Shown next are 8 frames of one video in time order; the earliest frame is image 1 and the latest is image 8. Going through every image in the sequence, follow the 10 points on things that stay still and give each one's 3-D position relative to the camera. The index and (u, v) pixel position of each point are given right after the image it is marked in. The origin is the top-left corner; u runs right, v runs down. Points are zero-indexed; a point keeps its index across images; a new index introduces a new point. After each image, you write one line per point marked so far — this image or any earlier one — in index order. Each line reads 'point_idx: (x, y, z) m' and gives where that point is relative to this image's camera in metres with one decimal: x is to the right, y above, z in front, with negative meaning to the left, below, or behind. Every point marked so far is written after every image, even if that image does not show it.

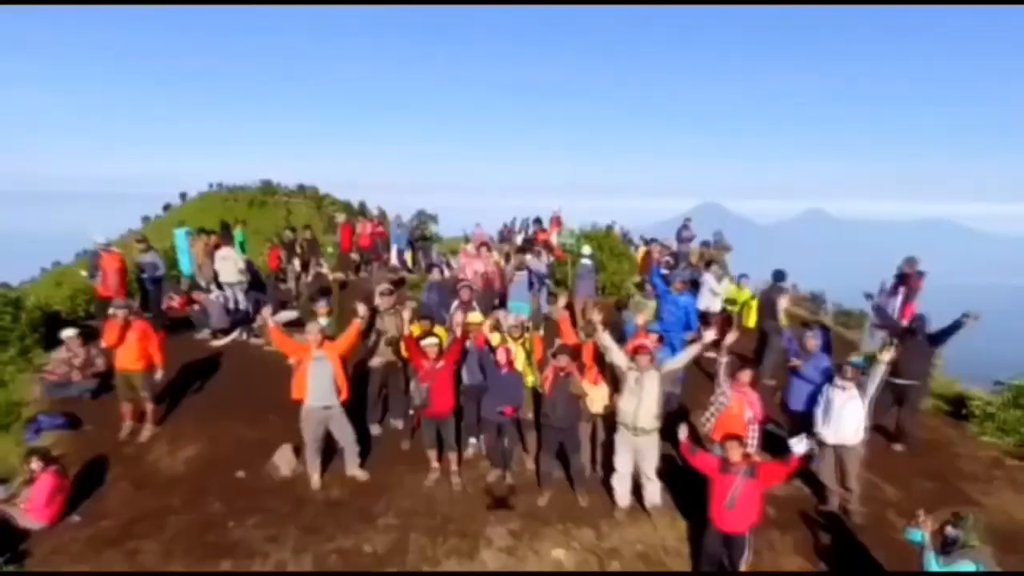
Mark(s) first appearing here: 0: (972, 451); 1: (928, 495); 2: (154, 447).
0: (+7.3, -2.5, +15.4) m
1: (+5.8, -2.8, +13.2) m
2: (-4.8, -2.1, +12.7) m
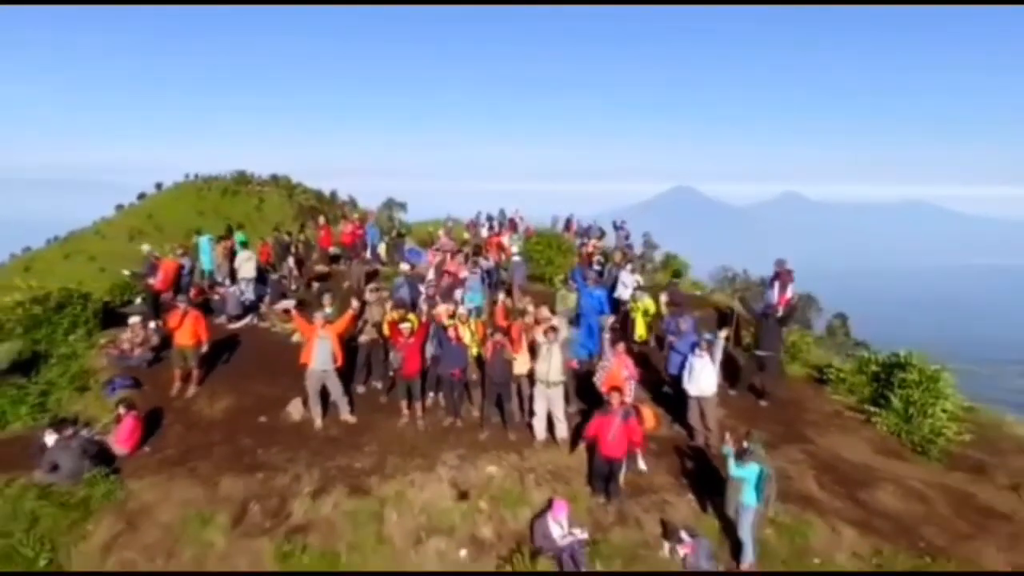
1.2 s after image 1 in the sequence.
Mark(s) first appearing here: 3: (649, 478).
0: (+6.4, -2.3, +19.9) m
1: (+5.0, -2.7, +17.7) m
2: (-5.7, -2.0, +17.0) m
3: (+2.2, -3.0, +15.3) m
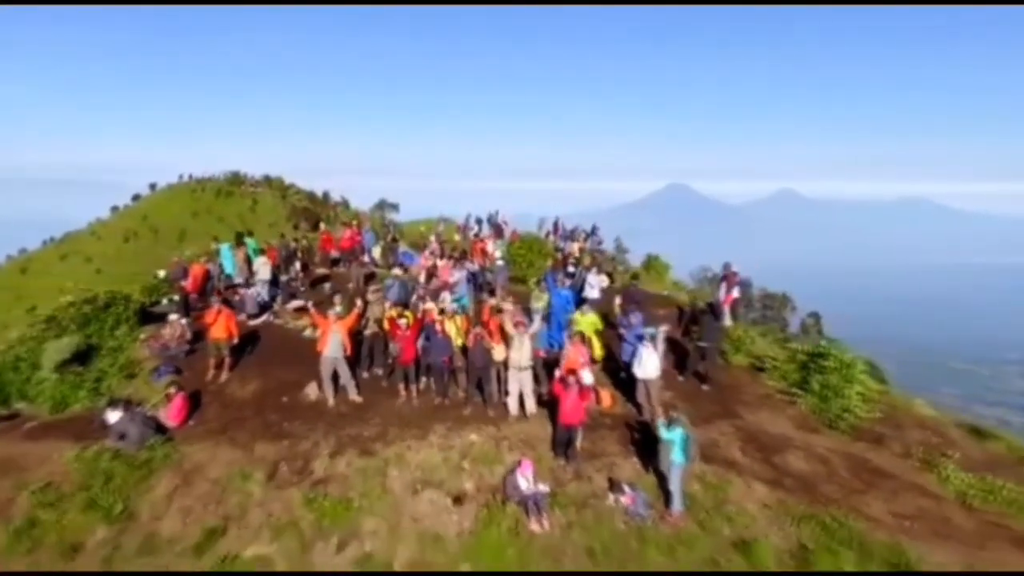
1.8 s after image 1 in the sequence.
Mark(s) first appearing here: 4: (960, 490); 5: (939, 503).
0: (+5.9, -2.4, +23.4) m
1: (+4.5, -2.8, +21.2) m
2: (-6.2, -2.1, +20.4) m
3: (+1.8, -3.1, +18.8) m
4: (+8.9, -4.1, +18.5) m
5: (+8.3, -4.2, +18.0) m
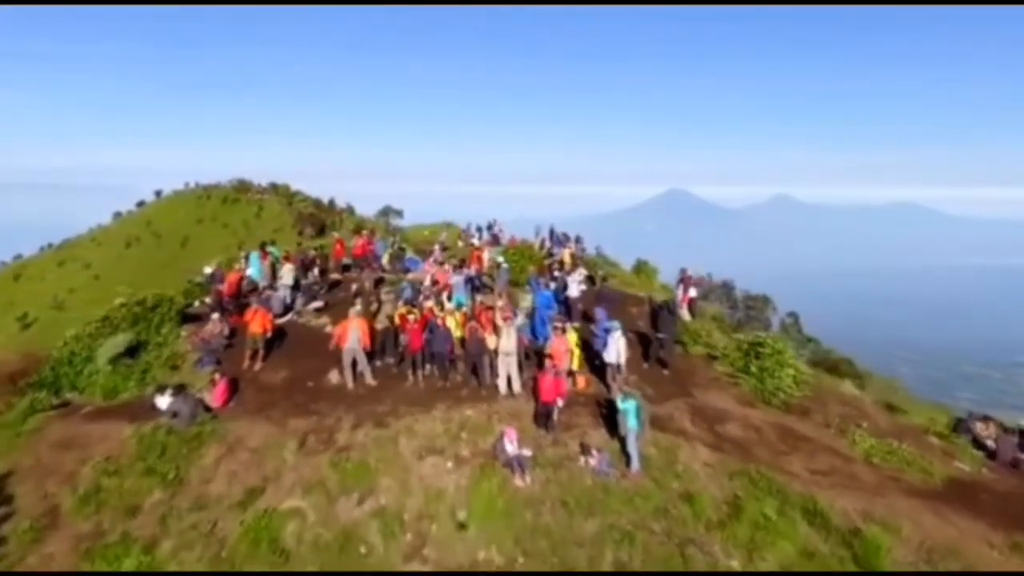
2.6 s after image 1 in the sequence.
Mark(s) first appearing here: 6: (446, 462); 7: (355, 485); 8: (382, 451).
0: (+5.7, -2.4, +27.1) m
1: (+4.2, -2.8, +25.0) m
2: (-6.4, -2.1, +24.1) m
3: (+1.5, -3.1, +22.5) m
4: (+8.6, -4.0, +22.3) m
5: (+8.0, -4.1, +21.7) m
6: (-1.4, -3.7, +19.5) m
7: (-3.2, -4.0, +18.7) m
8: (-2.8, -3.5, +19.7) m
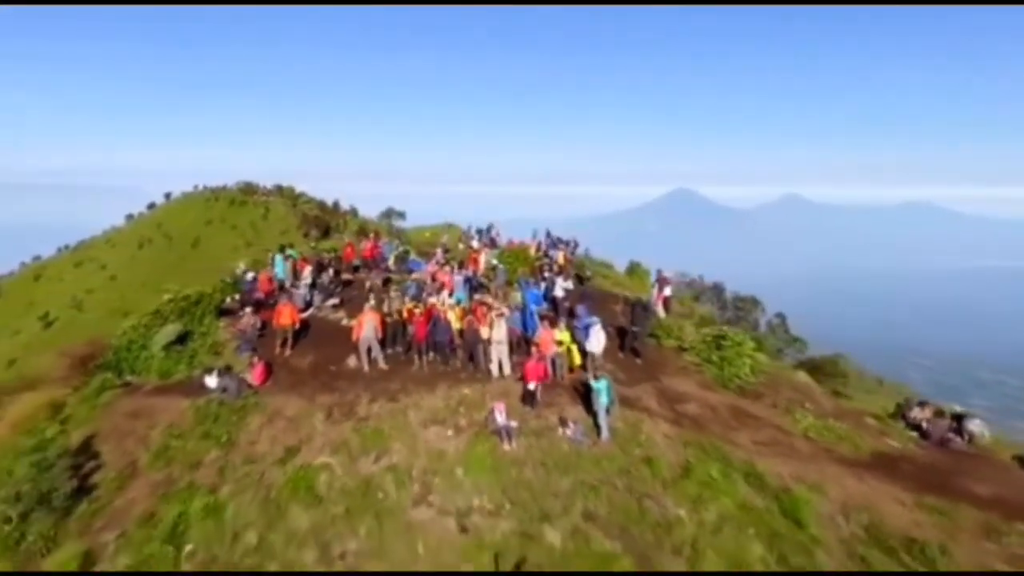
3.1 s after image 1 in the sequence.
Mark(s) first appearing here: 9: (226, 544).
0: (+5.4, -2.4, +31.3) m
1: (+4.0, -2.7, +29.1) m
2: (-6.7, -2.1, +28.3) m
3: (+1.3, -3.0, +26.7) m
4: (+8.3, -4.0, +26.4) m
5: (+7.8, -4.1, +25.8) m
6: (-1.7, -3.6, +23.7) m
7: (-3.5, -3.9, +22.9) m
8: (-3.0, -3.4, +23.9) m
9: (-6.0, -5.4, +20.0) m
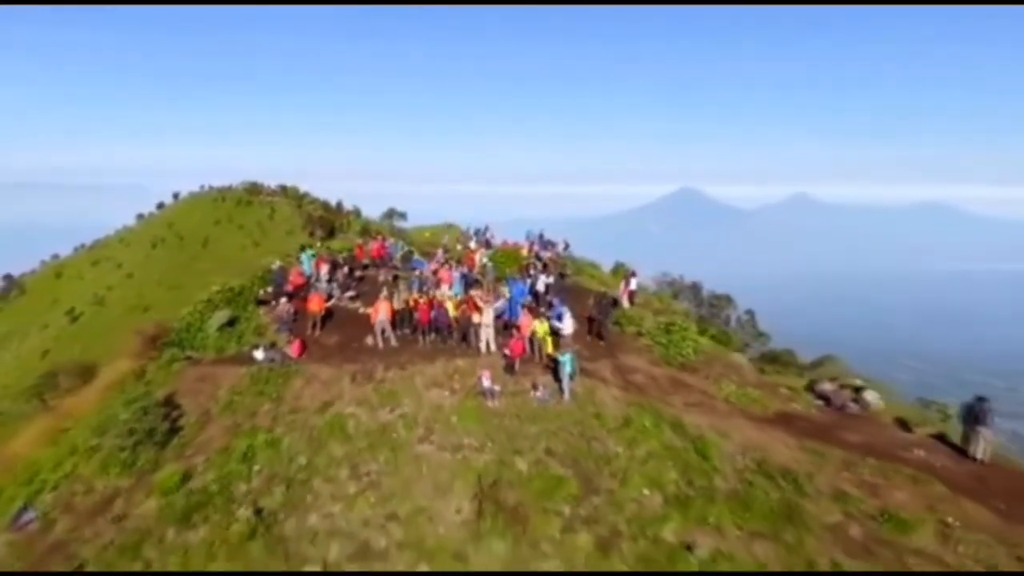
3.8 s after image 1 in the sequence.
0: (+4.8, -2.2, +38.6) m
1: (+3.4, -2.6, +36.5) m
2: (-7.3, -1.8, +35.6) m
3: (+0.7, -2.8, +34.0) m
4: (+7.7, -3.9, +33.7) m
5: (+7.2, -3.9, +33.2) m
6: (-2.3, -3.4, +31.0) m
7: (-4.1, -3.7, +30.2) m
8: (-3.6, -3.2, +31.2) m
9: (-6.7, -5.2, +27.3) m
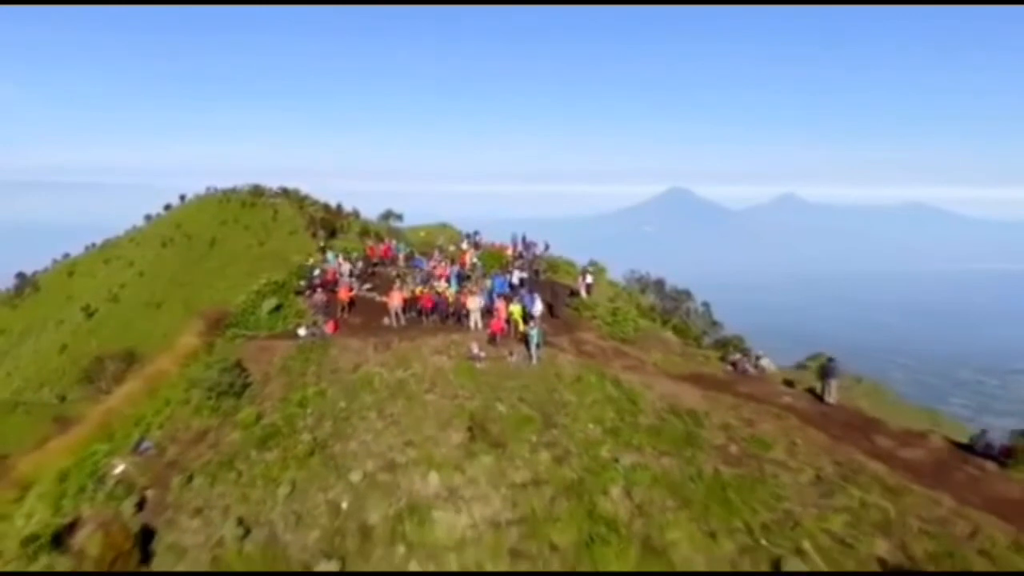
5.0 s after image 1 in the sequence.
0: (+4.0, -1.8, +49.3) m
1: (+2.6, -2.2, +47.1) m
2: (-8.1, -1.5, +46.2) m
3: (-0.1, -2.5, +44.6) m
4: (+7.0, -3.5, +44.4) m
5: (+6.4, -3.6, +43.8) m
6: (-3.0, -3.1, +41.6) m
7: (-4.8, -3.4, +40.8) m
8: (-4.4, -2.8, +41.8) m
9: (-7.4, -4.8, +37.8) m
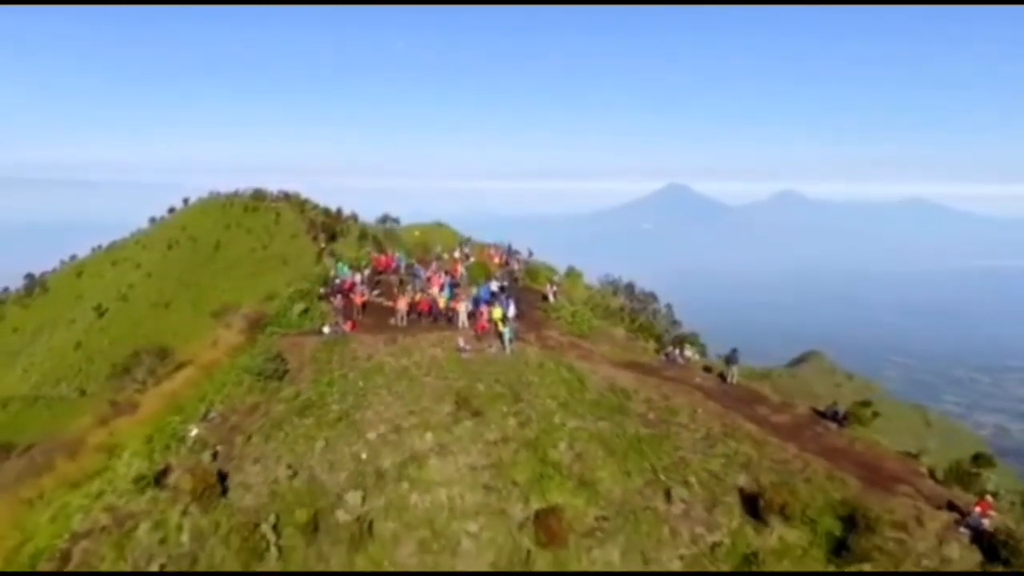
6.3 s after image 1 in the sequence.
0: (+2.7, -2.2, +61.4) m
1: (+1.3, -2.6, +59.2) m
2: (-9.4, -1.9, +58.3) m
3: (-1.4, -2.9, +56.8) m
4: (+5.7, -3.9, +56.5) m
5: (+5.1, -4.0, +56.0) m
6: (-4.3, -3.5, +53.7) m
7: (-6.1, -3.8, +52.9) m
8: (-5.7, -3.3, +53.9) m
9: (-8.6, -5.3, +49.9) m
